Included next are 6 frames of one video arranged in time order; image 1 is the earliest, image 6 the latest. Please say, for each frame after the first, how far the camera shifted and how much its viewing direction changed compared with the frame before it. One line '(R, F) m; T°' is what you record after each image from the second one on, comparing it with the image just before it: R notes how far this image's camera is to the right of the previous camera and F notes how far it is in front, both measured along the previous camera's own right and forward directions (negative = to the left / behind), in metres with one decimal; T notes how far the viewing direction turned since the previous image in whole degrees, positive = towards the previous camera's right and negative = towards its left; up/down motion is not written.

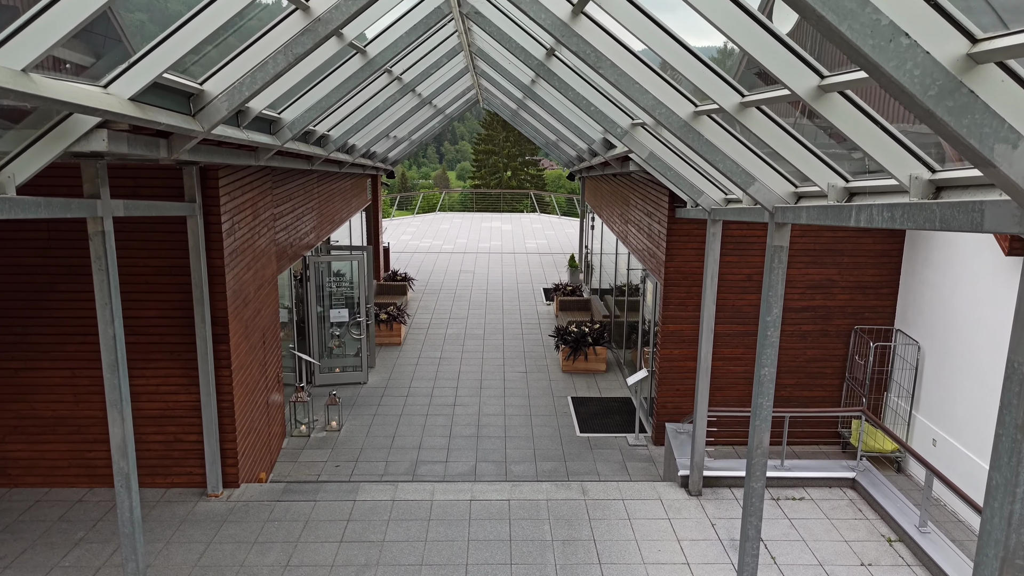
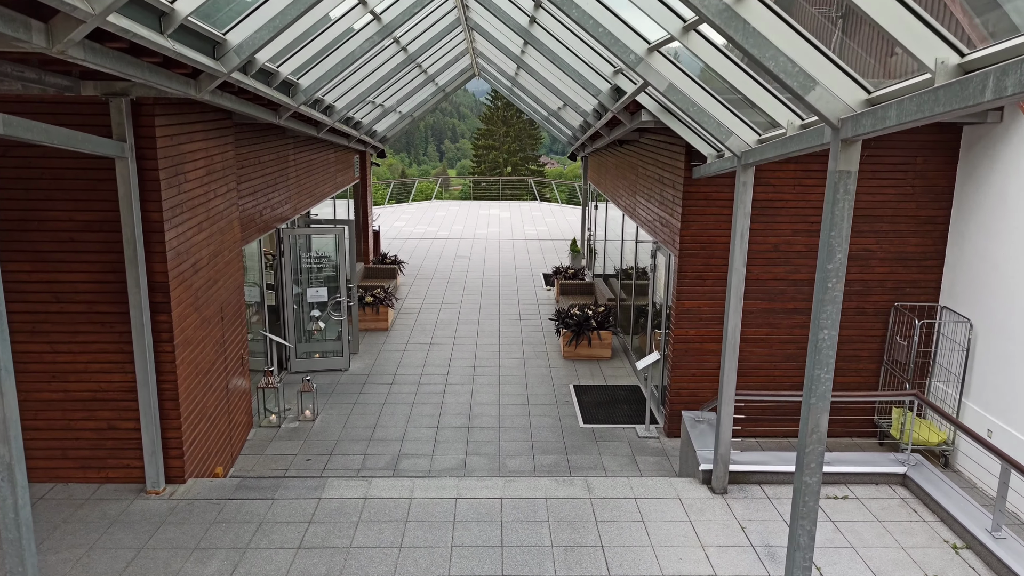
(+0.1, +1.0) m; 0°
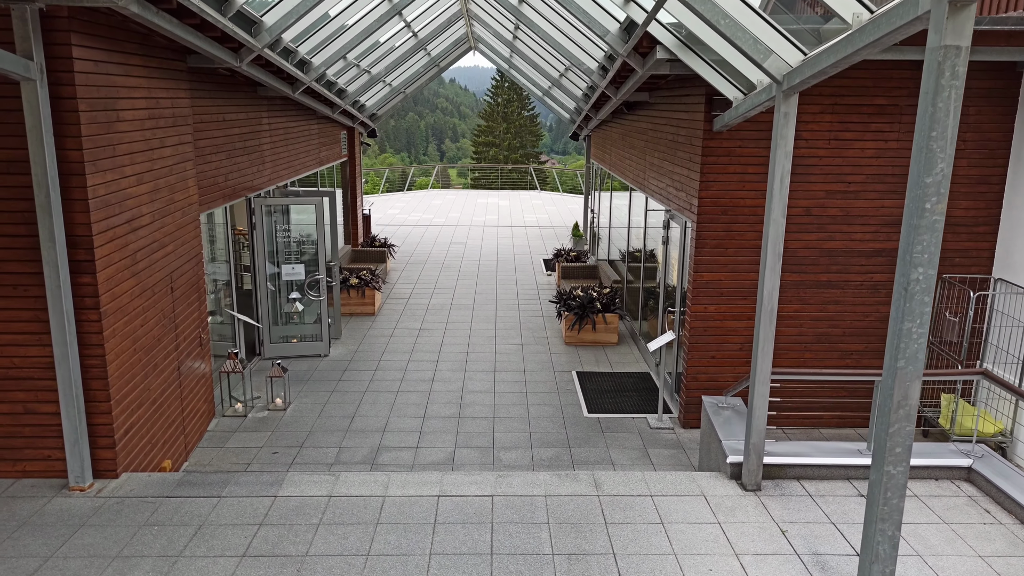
(+0.1, +0.9) m; 0°
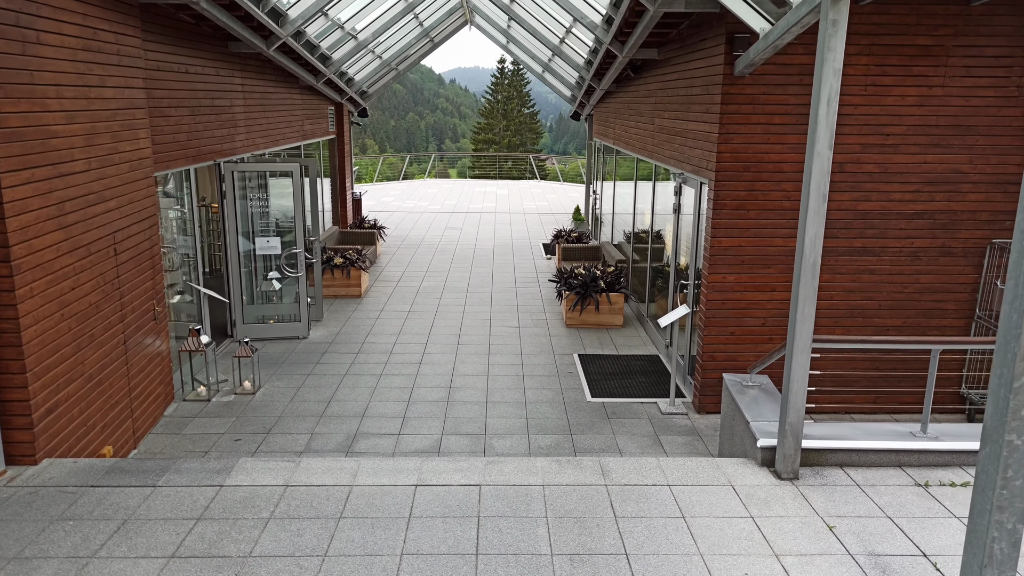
(+0.1, +0.8) m; 0°
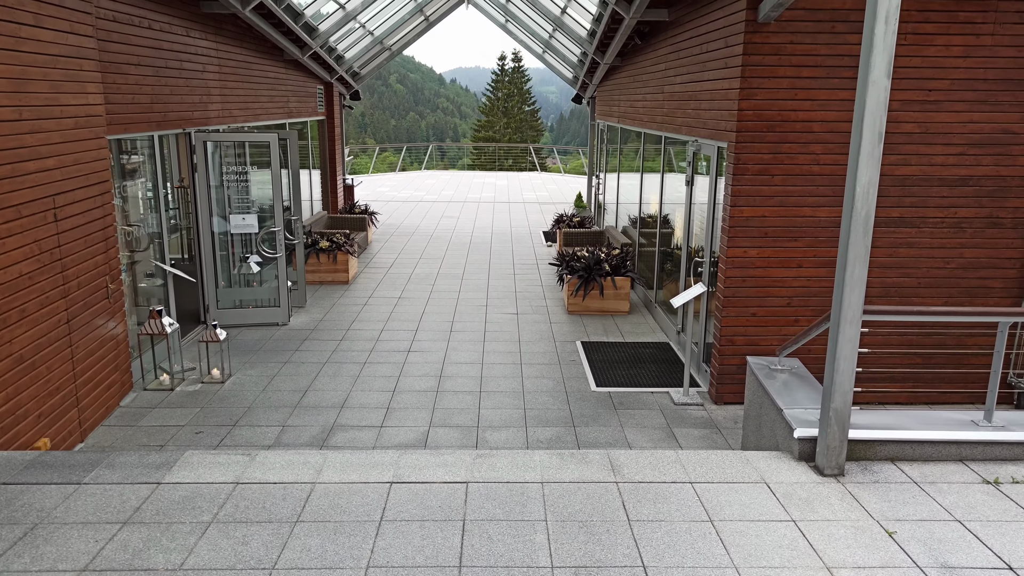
(0.0, +0.6) m; 0°
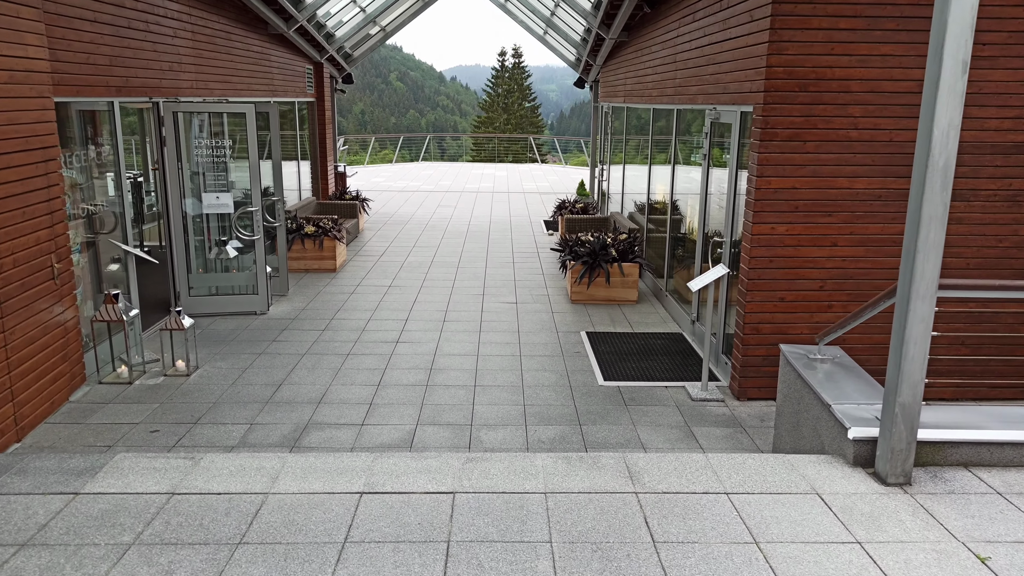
(0.0, +0.6) m; 0°
